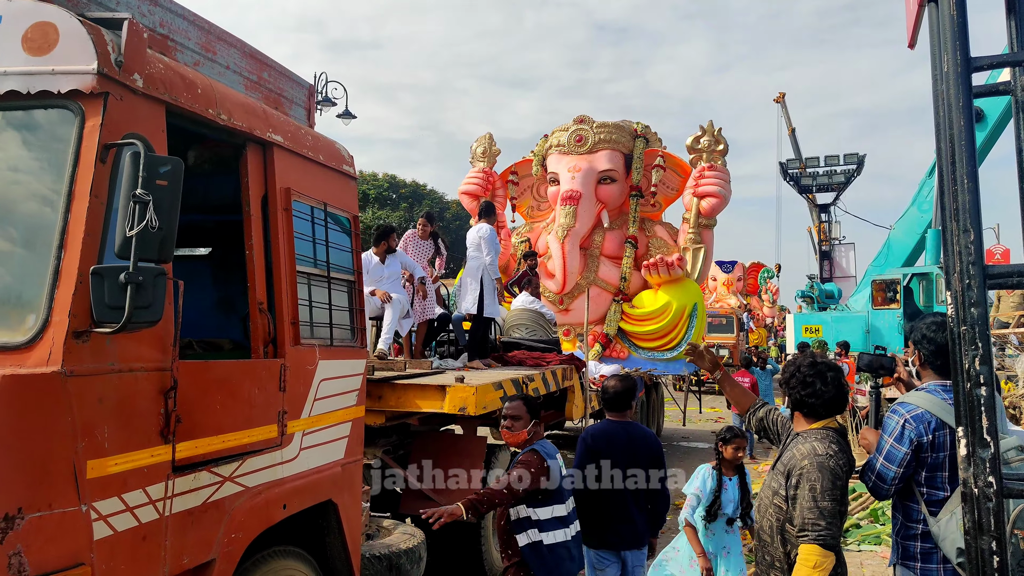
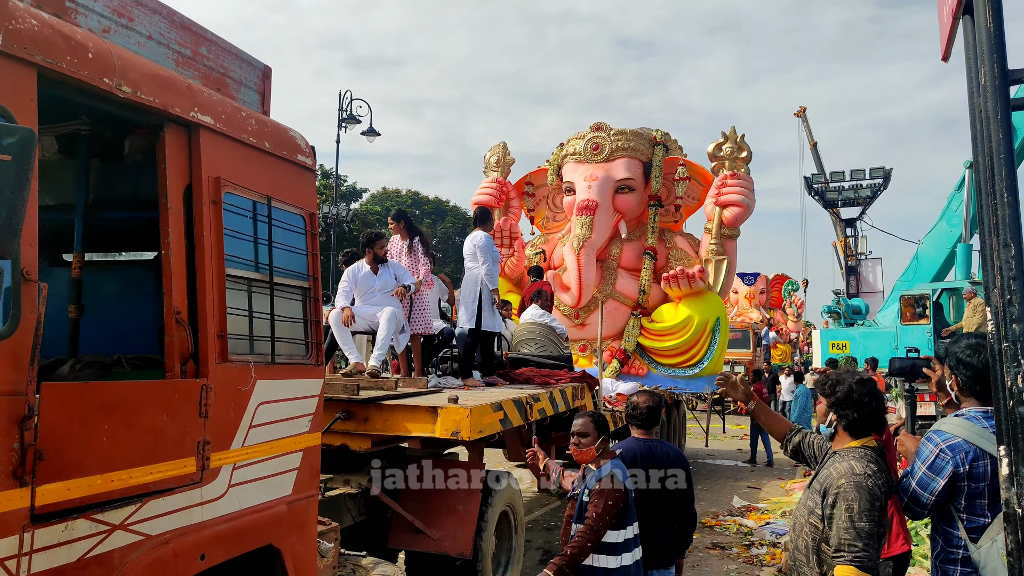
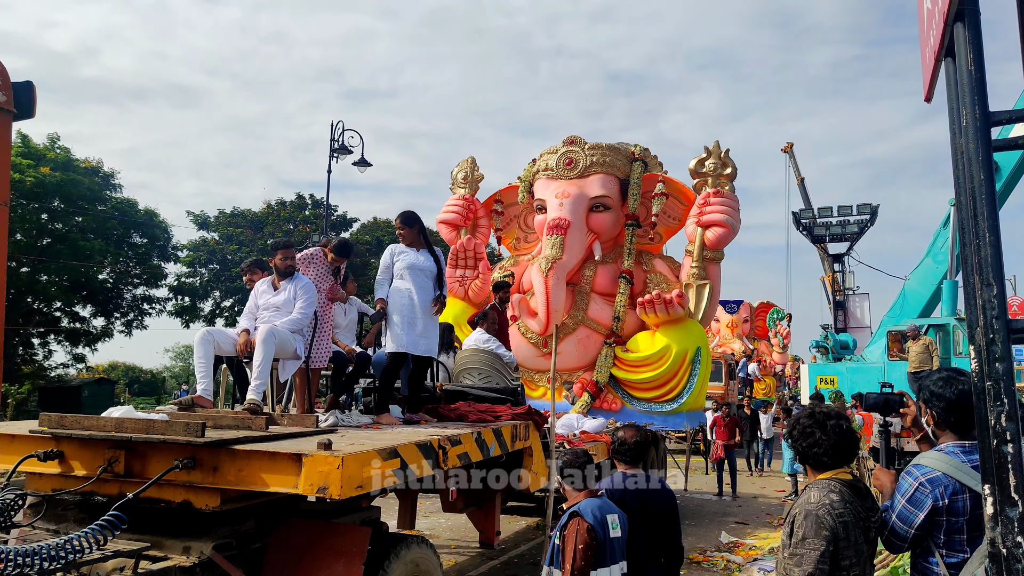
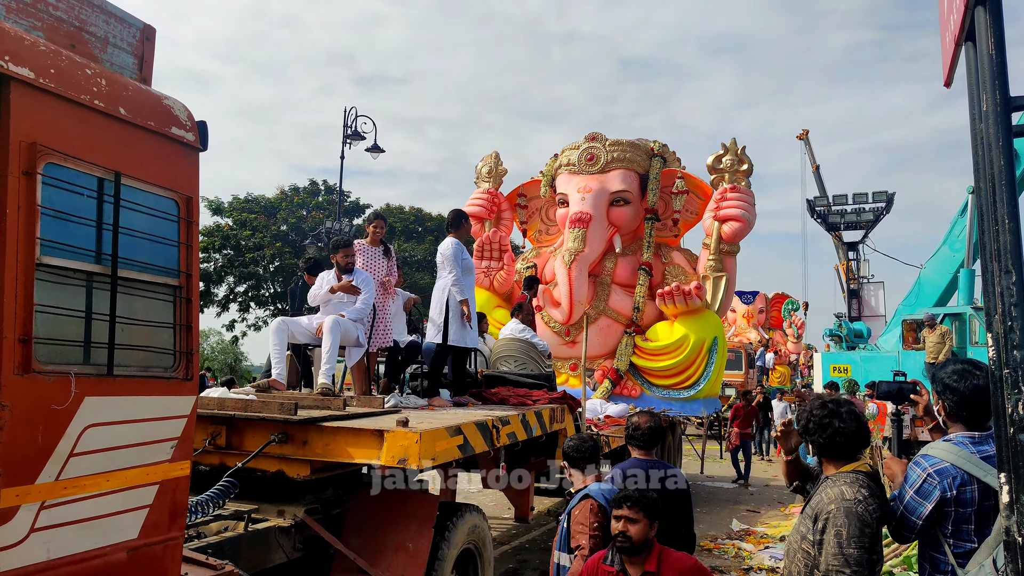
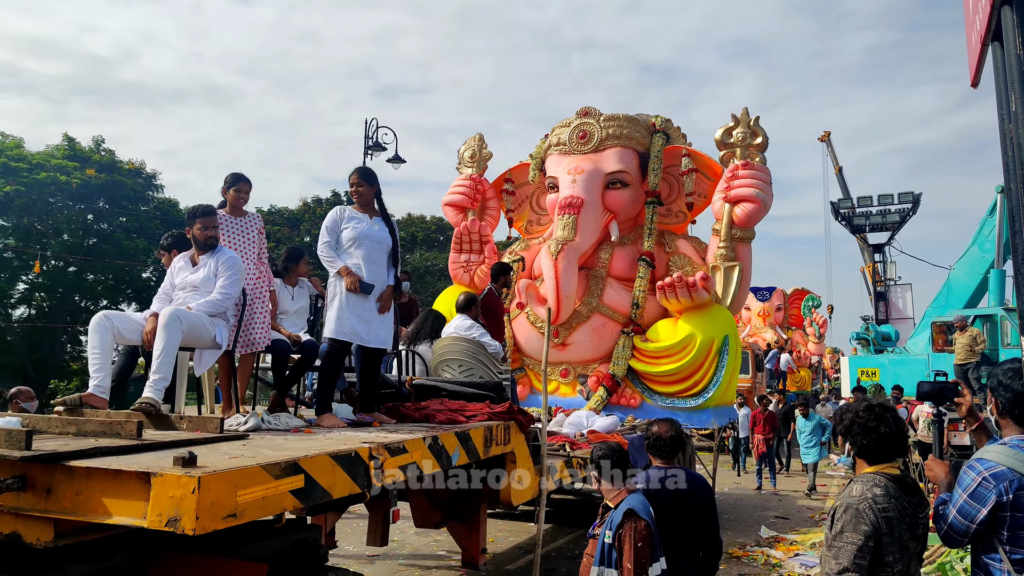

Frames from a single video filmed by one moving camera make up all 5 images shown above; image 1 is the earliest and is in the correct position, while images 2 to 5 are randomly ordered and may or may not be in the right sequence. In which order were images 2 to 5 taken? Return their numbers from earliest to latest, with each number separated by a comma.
2, 4, 3, 5
